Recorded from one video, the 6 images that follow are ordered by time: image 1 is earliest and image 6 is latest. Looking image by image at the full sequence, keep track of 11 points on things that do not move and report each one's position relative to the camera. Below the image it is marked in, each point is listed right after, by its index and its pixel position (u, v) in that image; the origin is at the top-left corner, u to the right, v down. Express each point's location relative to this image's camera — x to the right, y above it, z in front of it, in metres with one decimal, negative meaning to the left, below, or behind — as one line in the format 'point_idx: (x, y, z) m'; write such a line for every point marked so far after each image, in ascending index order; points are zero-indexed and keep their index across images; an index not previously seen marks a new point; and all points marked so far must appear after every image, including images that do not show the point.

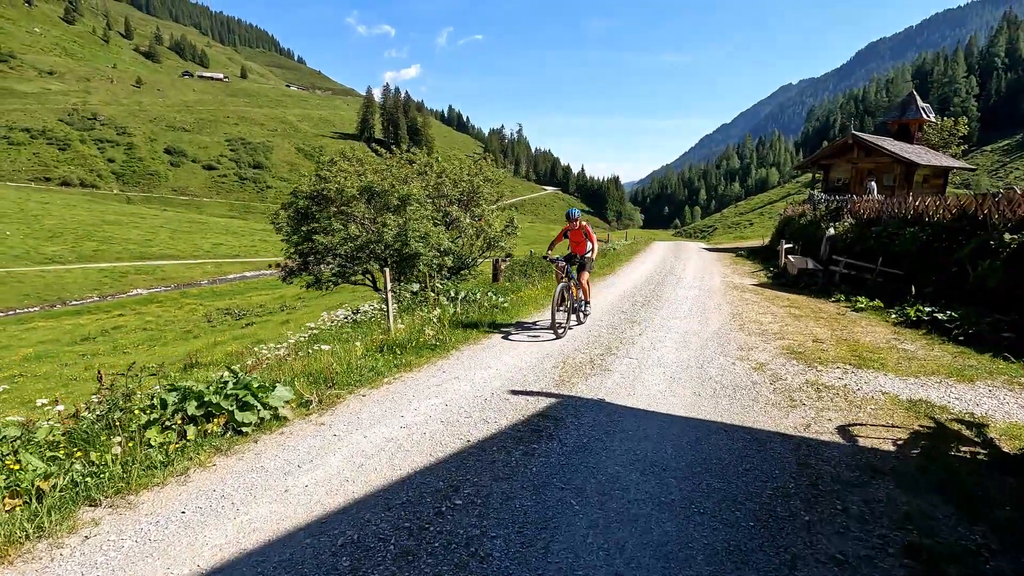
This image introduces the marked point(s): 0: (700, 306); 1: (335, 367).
0: (+6.1, -0.6, +17.3) m
1: (-2.8, -1.3, +8.5) m
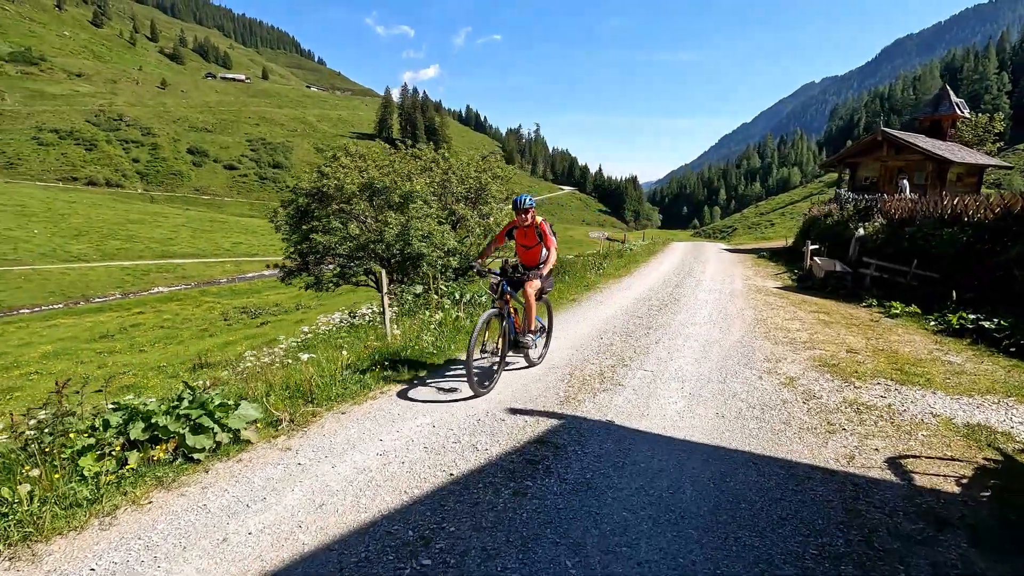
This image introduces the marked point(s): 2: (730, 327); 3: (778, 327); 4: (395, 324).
0: (+6.4, -0.7, +16.2) m
1: (-2.8, -1.3, +7.7) m
2: (+5.6, -1.0, +13.9) m
3: (+7.1, -1.0, +14.3) m
4: (-2.9, -0.9, +12.5) m
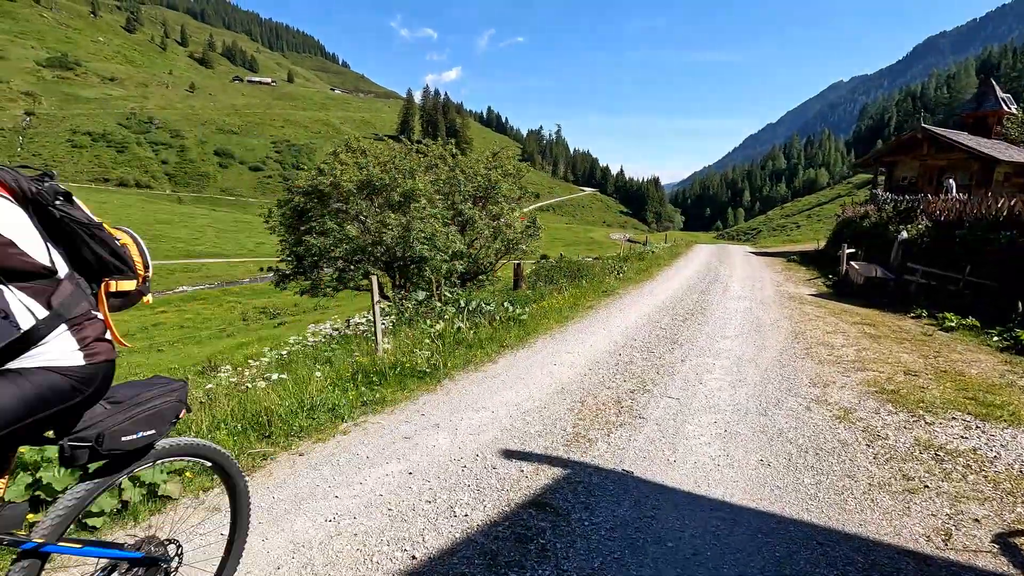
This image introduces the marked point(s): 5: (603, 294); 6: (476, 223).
0: (+6.7, -1.0, +14.7) m
1: (-2.9, -1.5, +6.5) m
2: (+5.8, -1.3, +12.4) m
3: (+7.3, -1.3, +12.7) m
4: (-2.8, -1.1, +11.3) m
5: (+3.4, -0.3, +19.8) m
6: (-1.3, +2.3, +19.2) m
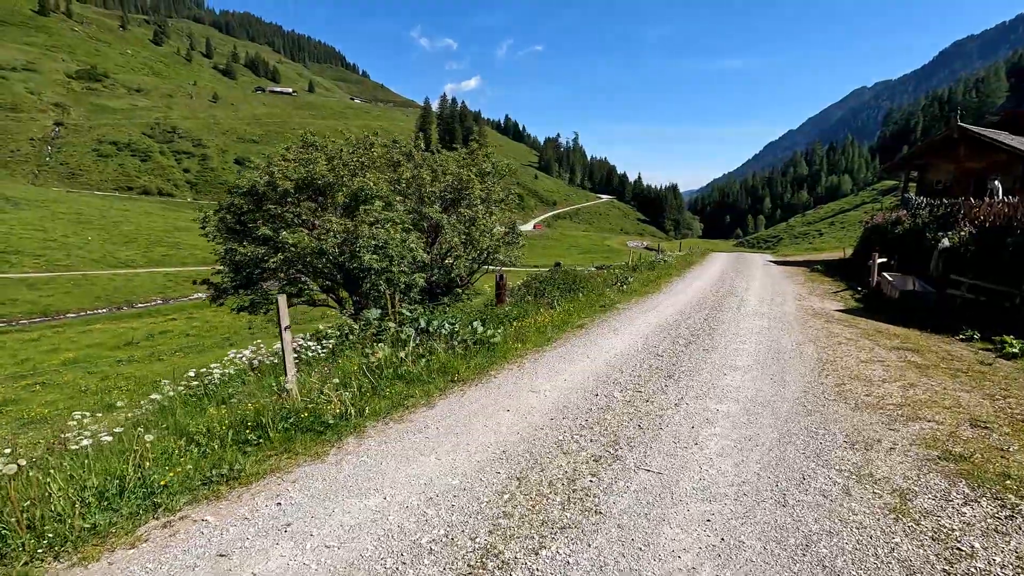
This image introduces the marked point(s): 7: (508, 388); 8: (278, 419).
0: (+6.0, -1.4, +12.3) m
1: (-3.8, -1.8, +4.4) m
2: (+5.1, -1.6, +10.0) m
3: (+6.5, -1.7, +10.3) m
4: (-3.6, -1.4, +9.1) m
5: (+2.8, -0.7, +17.5) m
6: (-1.8, +1.9, +17.1) m
7: (-0.1, -1.6, +8.7) m
8: (-2.9, -1.6, +6.8) m
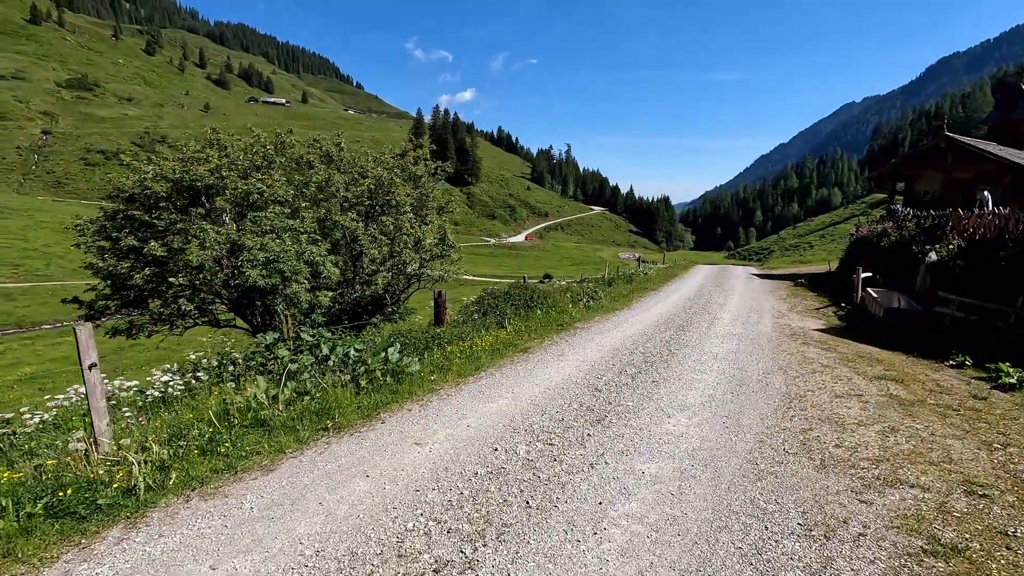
0: (+4.4, -1.8, +10.6) m
1: (-5.3, -2.0, +2.6) m
2: (+3.5, -2.0, +8.3) m
3: (+5.0, -2.1, +8.6) m
4: (-5.1, -1.7, +7.3) m
5: (+1.2, -1.3, +15.7) m
6: (-3.4, +1.4, +15.4) m
7: (-1.6, -2.0, +6.9) m
8: (-4.4, -1.9, +5.0) m
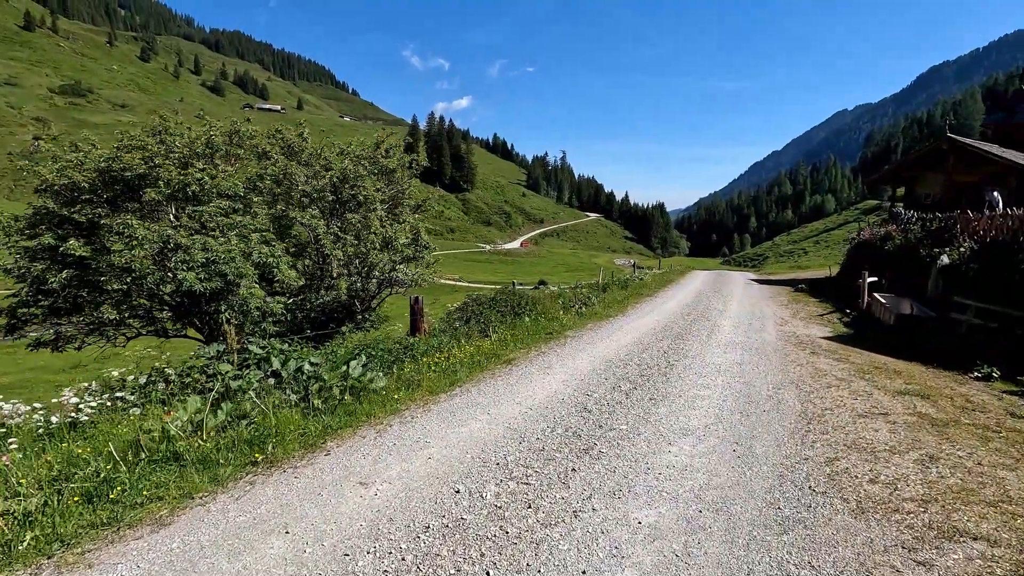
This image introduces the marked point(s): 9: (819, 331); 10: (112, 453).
0: (+4.0, -1.9, +9.4) m
1: (-5.6, -2.0, +1.3) m
2: (+3.2, -2.1, +7.0) m
3: (+4.6, -2.1, +7.4) m
4: (-5.4, -1.8, +6.0) m
5: (+0.8, -1.4, +14.5) m
6: (-3.9, +1.2, +14.1) m
7: (-2.0, -2.0, +5.7) m
8: (-4.7, -1.9, +3.7) m
9: (+10.4, -1.5, +18.1) m
10: (-4.3, -1.8, +5.9) m
